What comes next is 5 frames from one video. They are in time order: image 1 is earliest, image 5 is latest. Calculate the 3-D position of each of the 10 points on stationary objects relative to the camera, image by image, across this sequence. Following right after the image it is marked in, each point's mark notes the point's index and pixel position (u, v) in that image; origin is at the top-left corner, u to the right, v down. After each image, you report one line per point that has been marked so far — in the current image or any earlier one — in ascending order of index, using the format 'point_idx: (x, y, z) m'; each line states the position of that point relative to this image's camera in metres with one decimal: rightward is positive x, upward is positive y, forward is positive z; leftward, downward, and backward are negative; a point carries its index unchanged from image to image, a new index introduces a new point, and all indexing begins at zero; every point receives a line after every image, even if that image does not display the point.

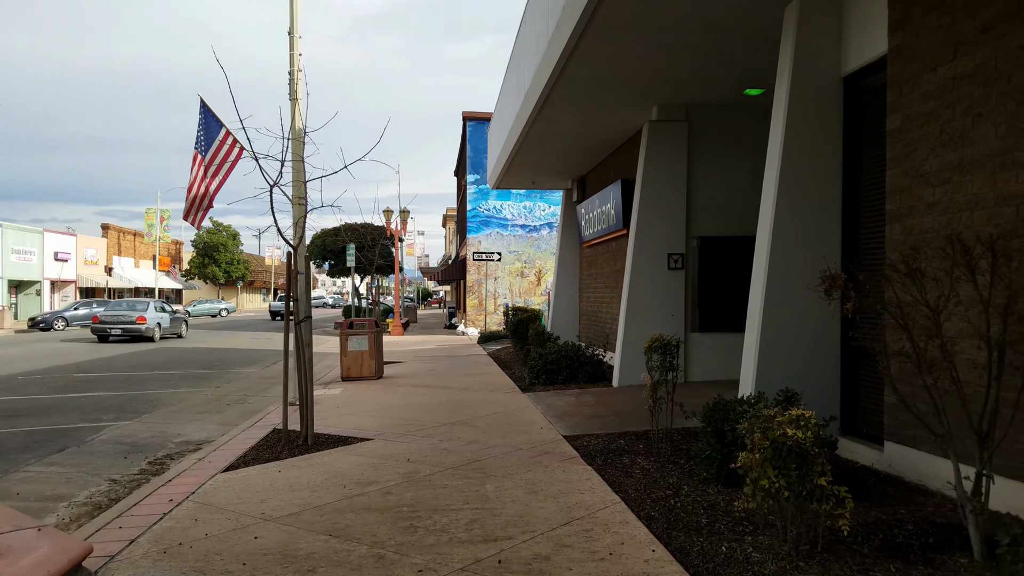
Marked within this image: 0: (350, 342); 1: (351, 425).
0: (-2.3, -0.8, +12.4) m
1: (-1.5, -1.2, +8.1) m
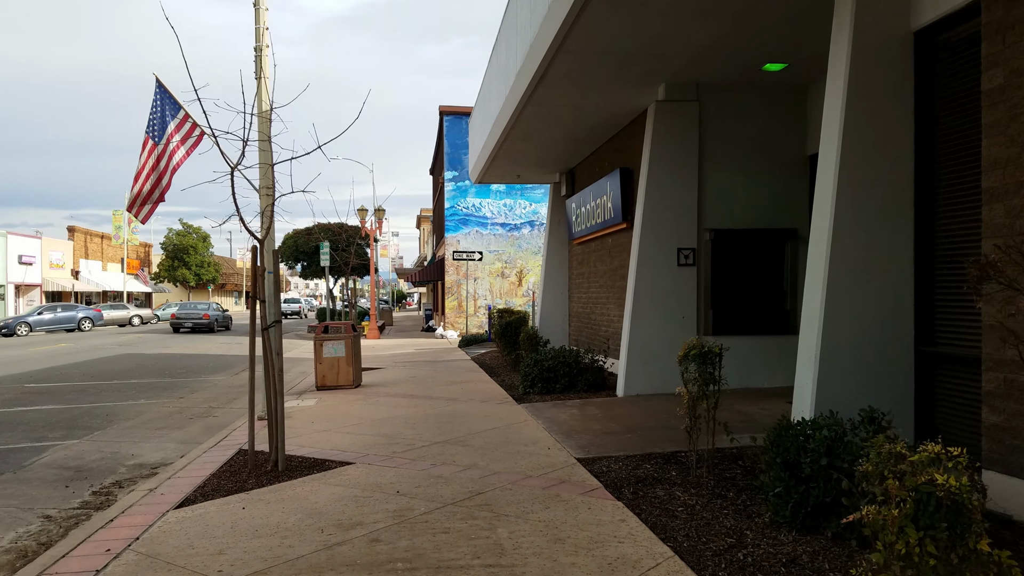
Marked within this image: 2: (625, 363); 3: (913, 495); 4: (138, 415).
0: (-2.4, -0.8, +11.3) m
1: (-1.5, -1.2, +7.0) m
2: (+1.2, -0.8, +9.3) m
3: (+1.2, -0.6, +2.6) m
4: (-4.2, -1.4, +9.9) m
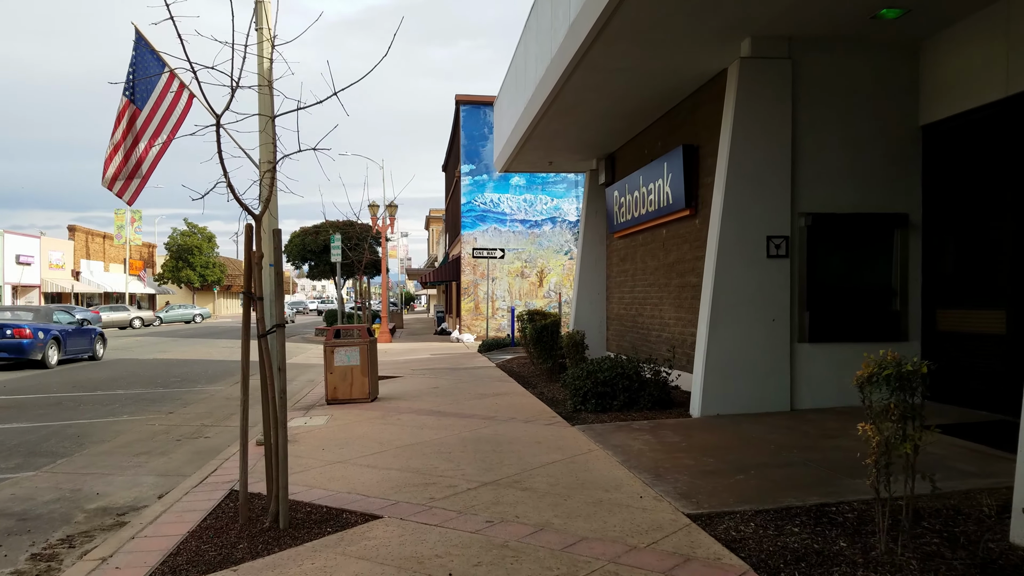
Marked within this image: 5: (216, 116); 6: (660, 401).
0: (-1.9, -0.7, +9.7) m
1: (-1.0, -1.2, +5.4) m
2: (+1.6, -0.8, +7.7) m
3: (+1.6, -0.6, +1.0) m
4: (-3.7, -1.4, +8.3) m
5: (-1.5, +0.9, +4.4) m
6: (+1.4, -1.1, +8.3) m
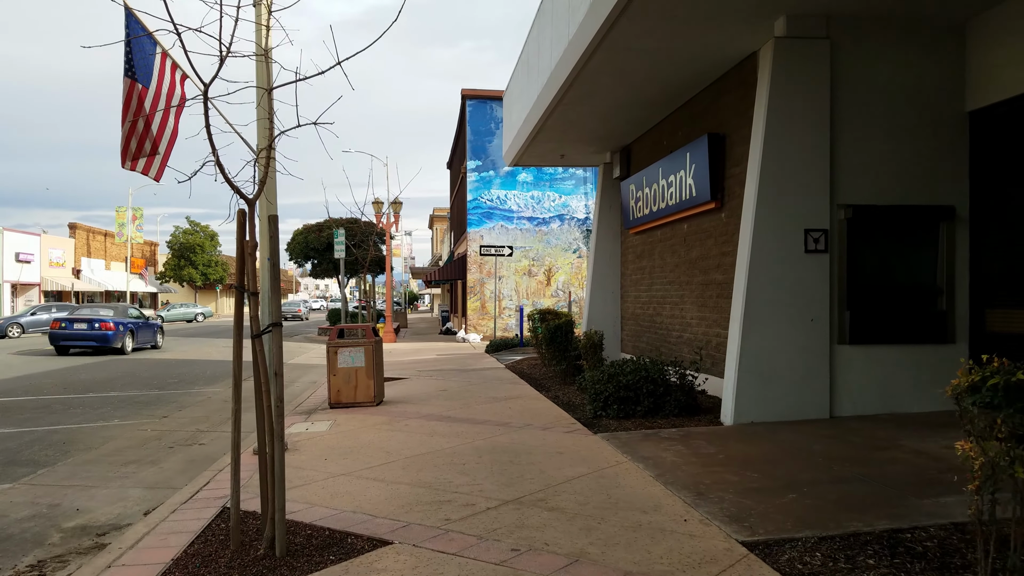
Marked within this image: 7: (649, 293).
0: (-1.8, -0.7, +9.2) m
1: (-0.9, -1.2, +4.9) m
2: (+1.8, -0.7, +7.1) m
3: (+1.7, -0.6, +0.5) m
4: (-3.6, -1.4, +7.8) m
5: (-1.4, +0.9, +3.9) m
6: (+1.5, -1.0, +7.8) m
7: (+1.8, -0.1, +11.8) m
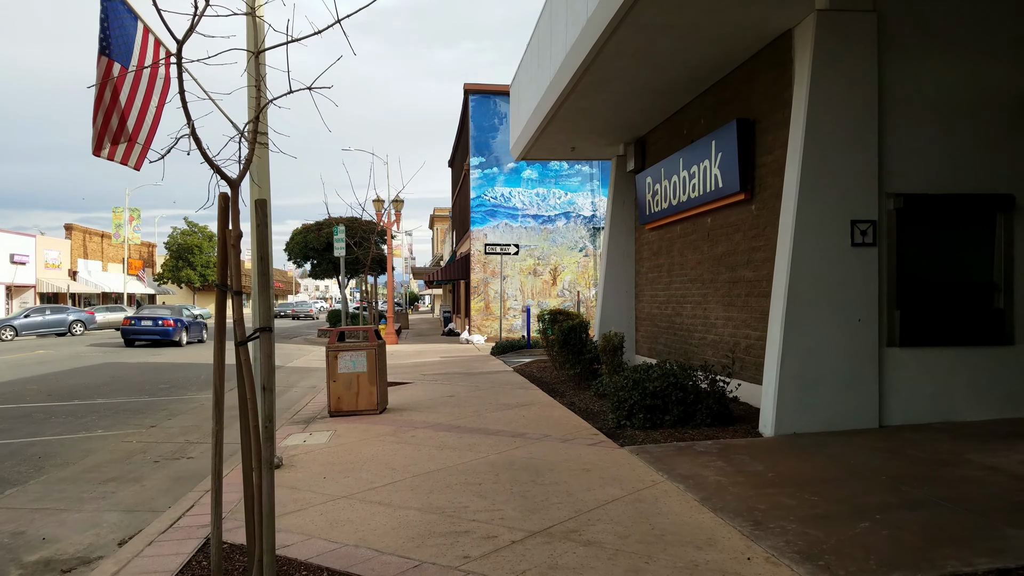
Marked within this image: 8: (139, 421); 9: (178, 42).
0: (-1.7, -0.7, +8.5) m
1: (-0.8, -1.2, +4.2) m
2: (+1.9, -0.7, +6.5) m
3: (+1.8, -0.5, -0.2) m
4: (-3.5, -1.4, +7.1) m
5: (-1.2, +0.9, +3.2) m
6: (+1.7, -1.0, +7.1) m
7: (+2.0, -0.1, +11.2) m
8: (-3.7, -1.3, +8.9) m
9: (-1.2, +0.9, +3.2) m
